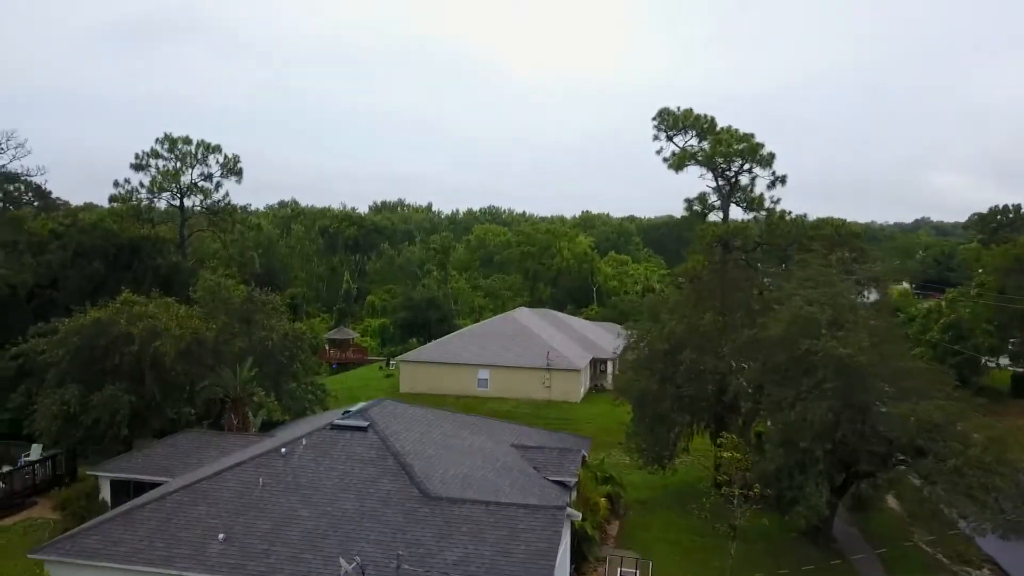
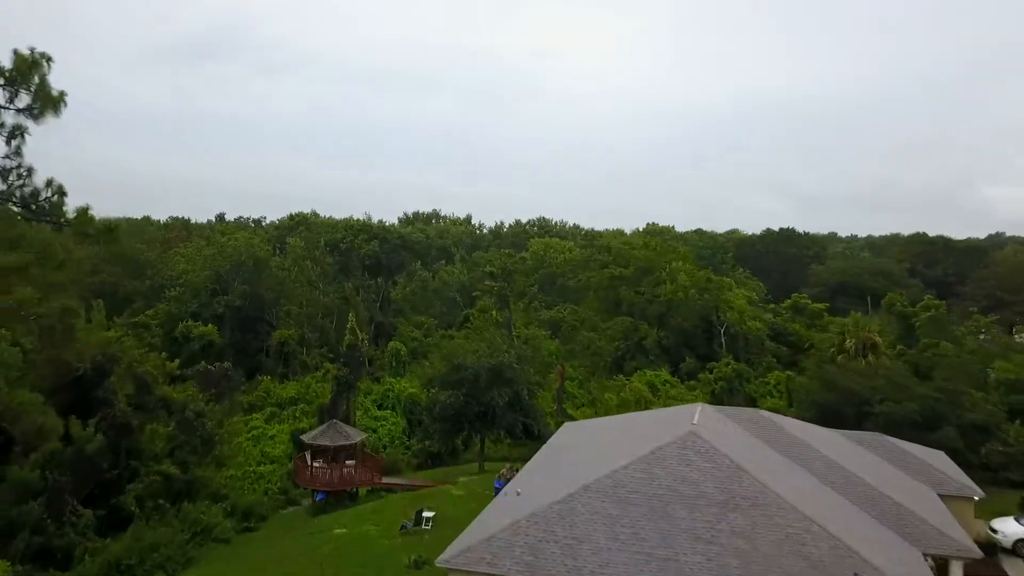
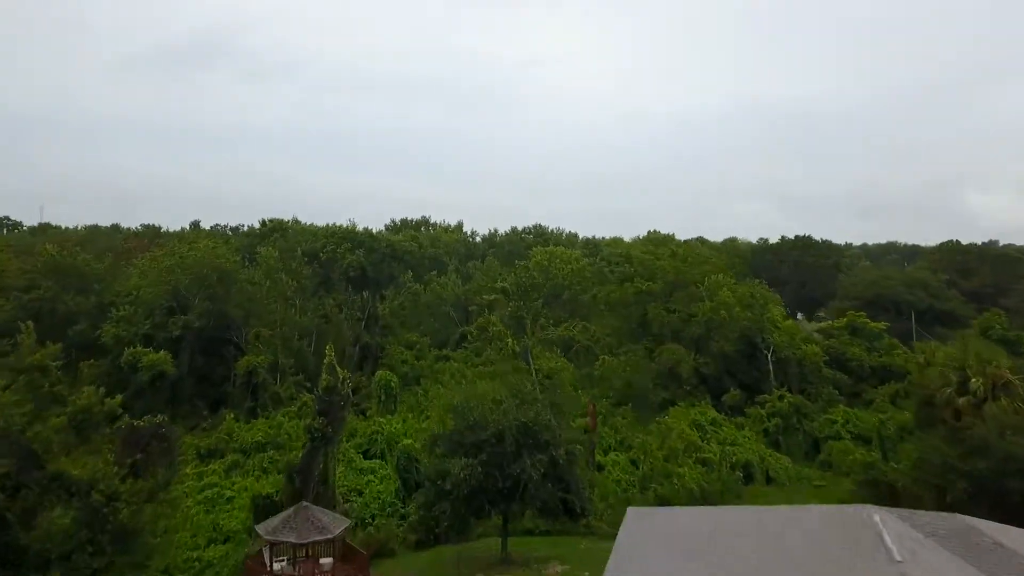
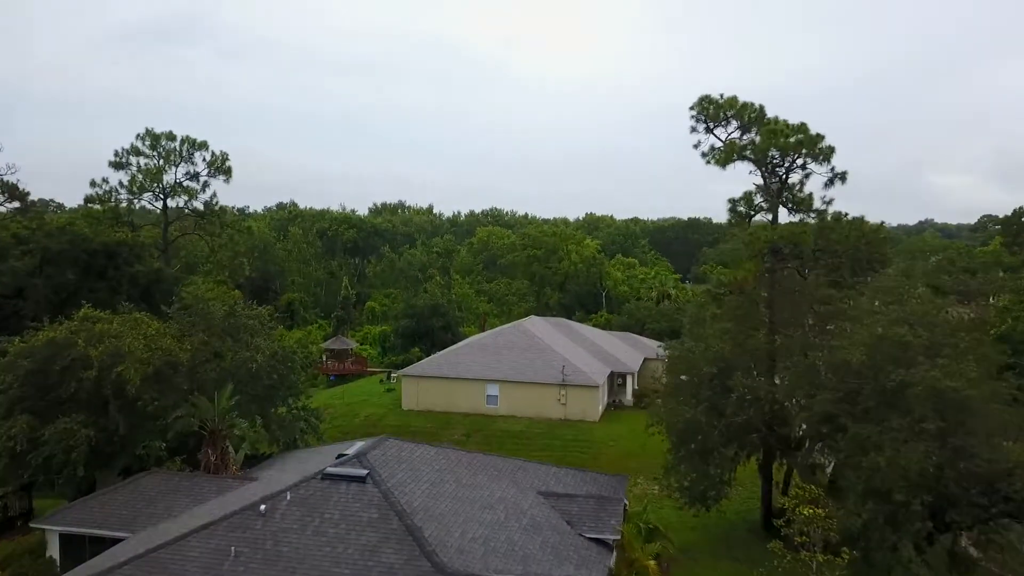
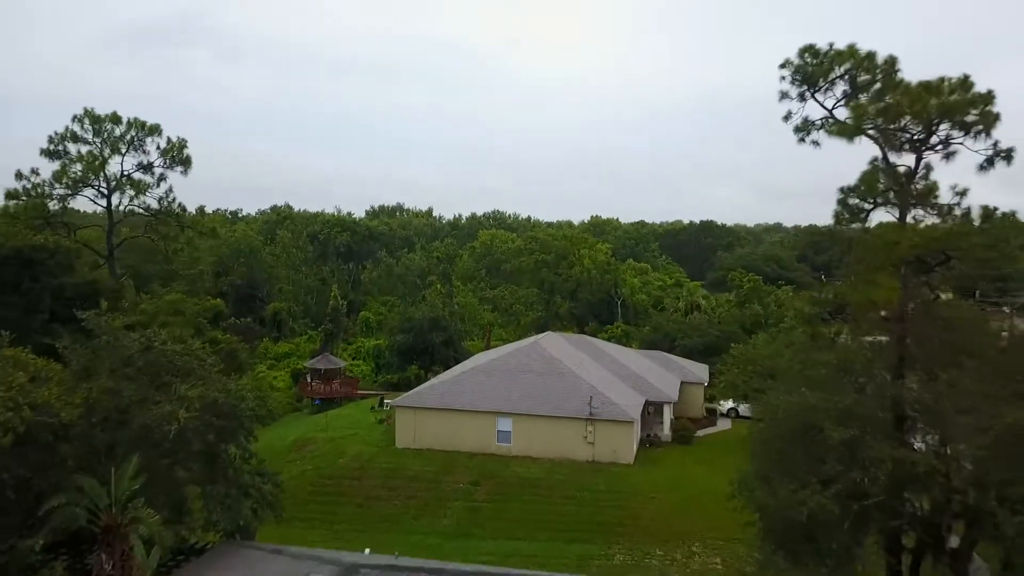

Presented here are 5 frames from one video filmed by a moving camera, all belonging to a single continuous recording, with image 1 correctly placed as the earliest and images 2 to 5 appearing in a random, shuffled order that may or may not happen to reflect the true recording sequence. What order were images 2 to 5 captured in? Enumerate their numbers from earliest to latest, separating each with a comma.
4, 5, 2, 3
